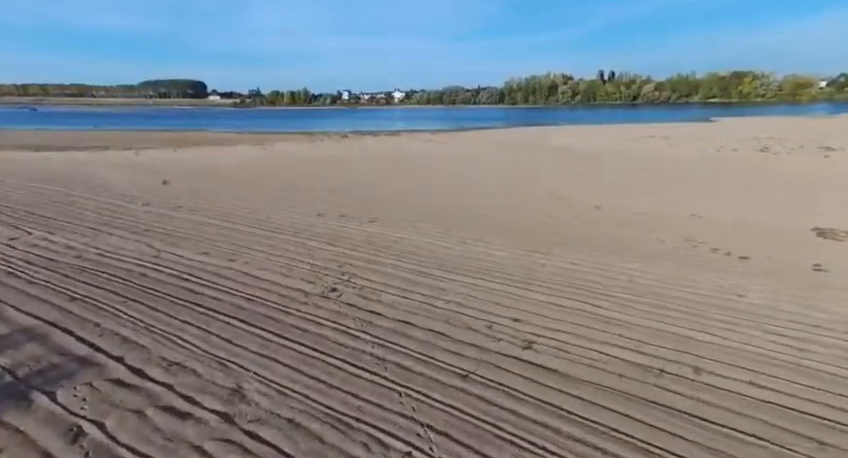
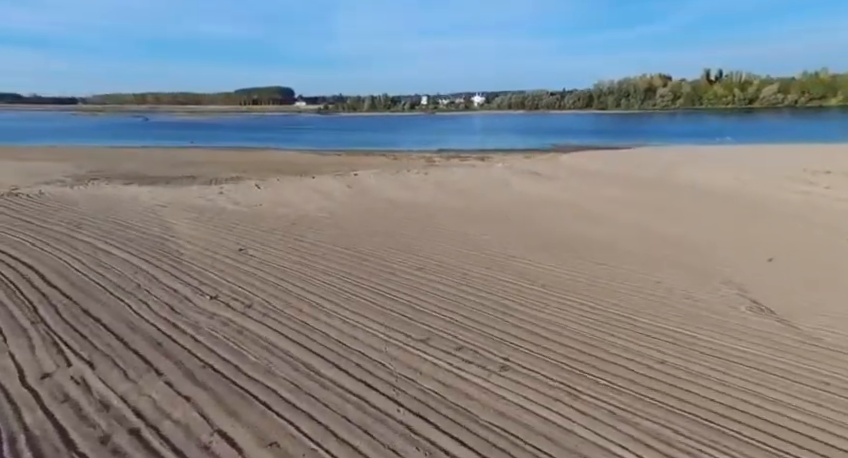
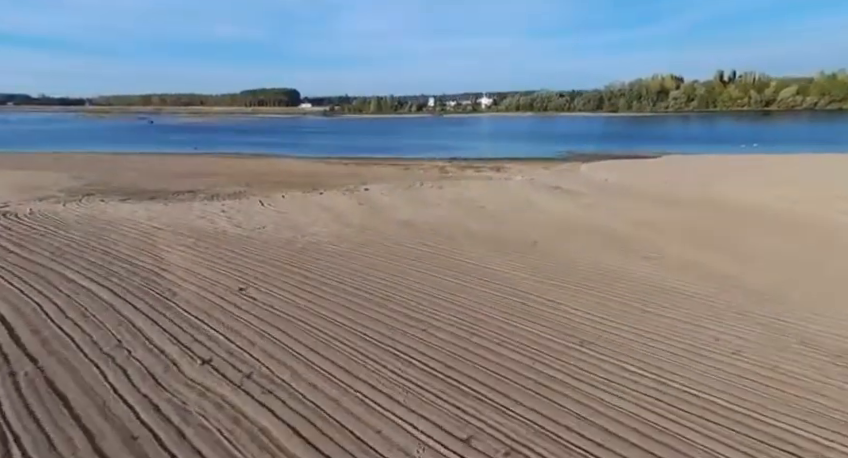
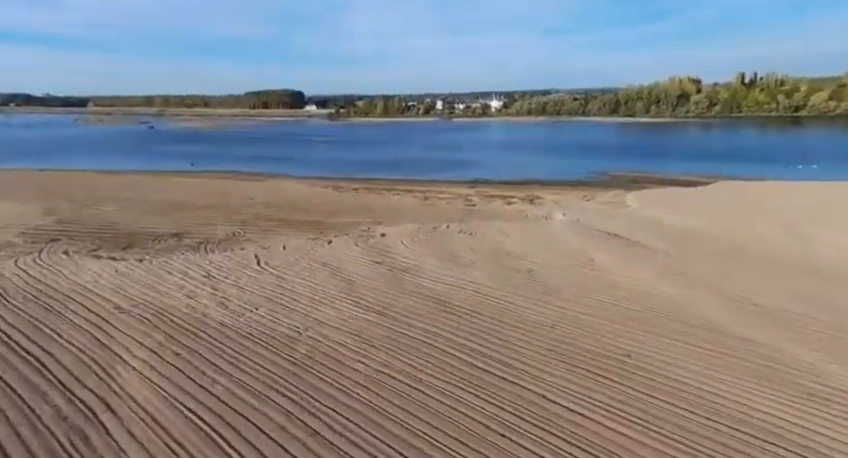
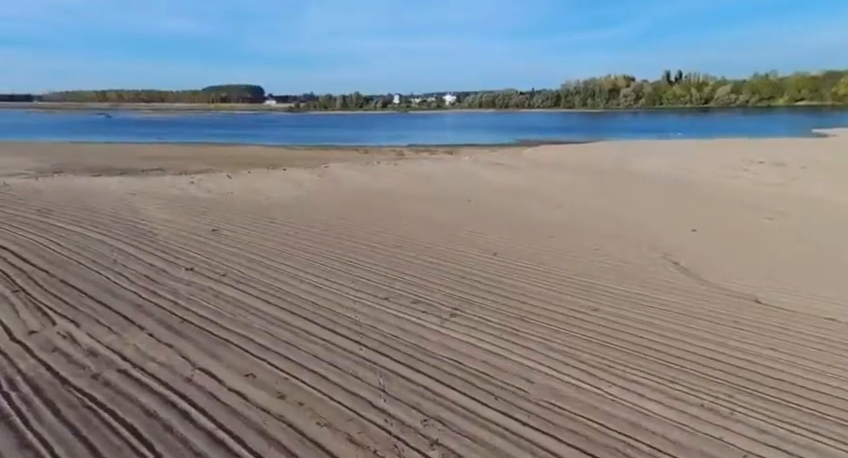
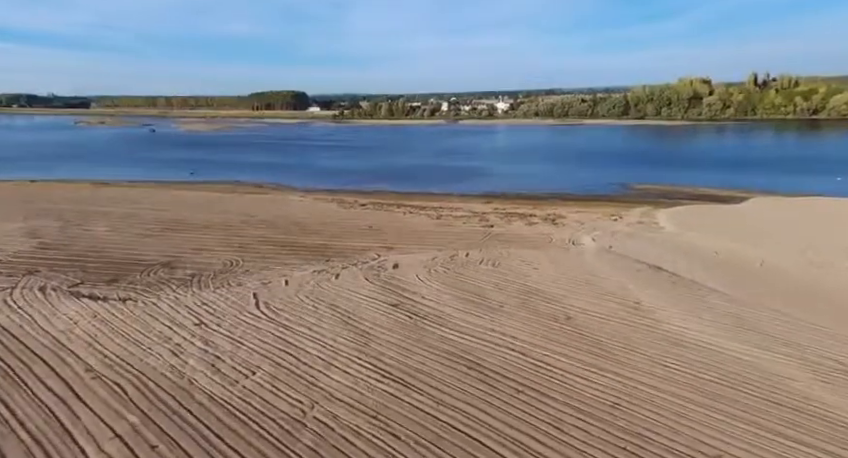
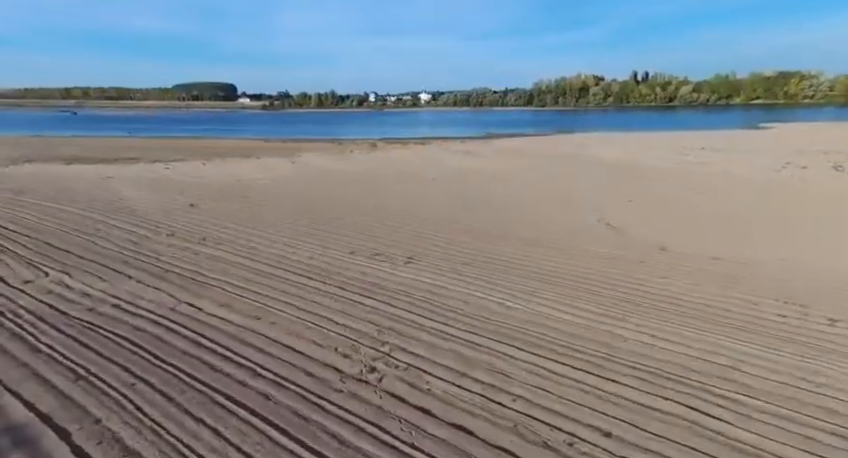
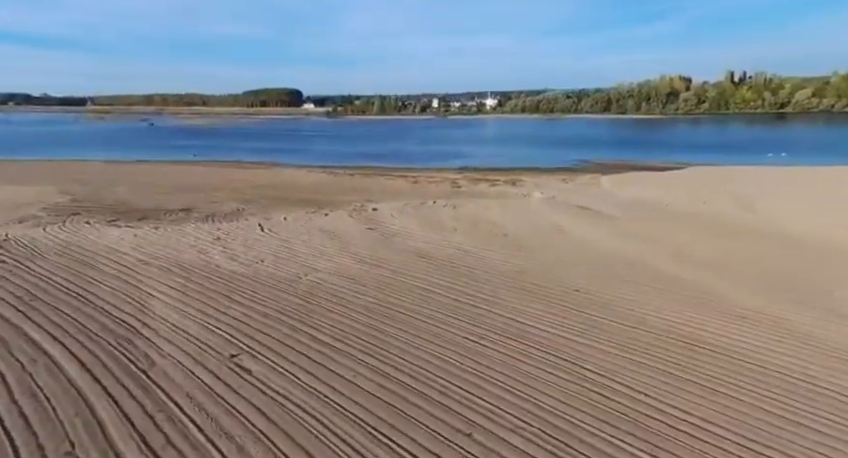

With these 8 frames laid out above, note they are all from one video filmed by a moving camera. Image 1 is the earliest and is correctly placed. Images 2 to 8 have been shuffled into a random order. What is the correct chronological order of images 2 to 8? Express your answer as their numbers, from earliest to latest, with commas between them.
7, 5, 2, 3, 8, 4, 6
